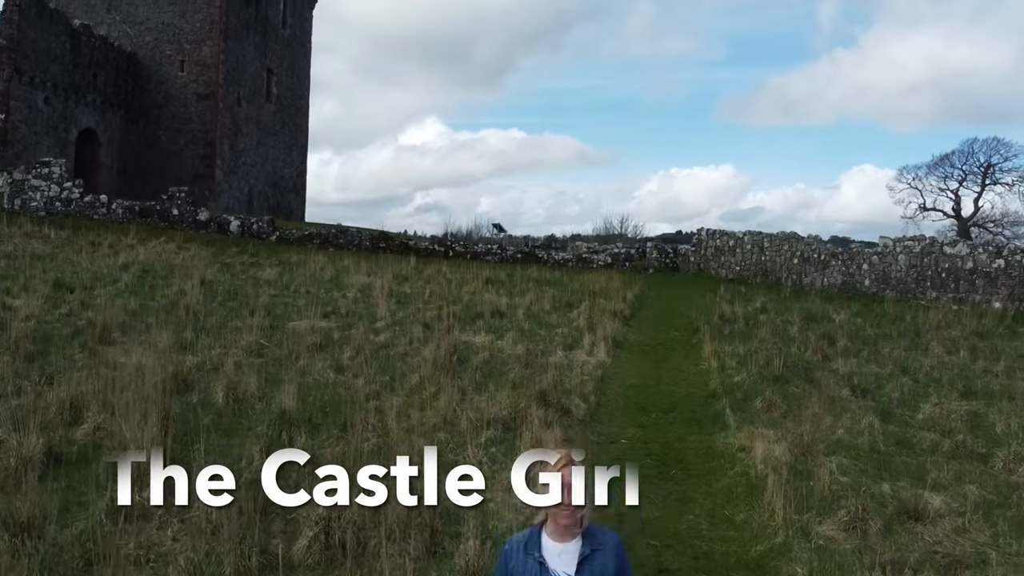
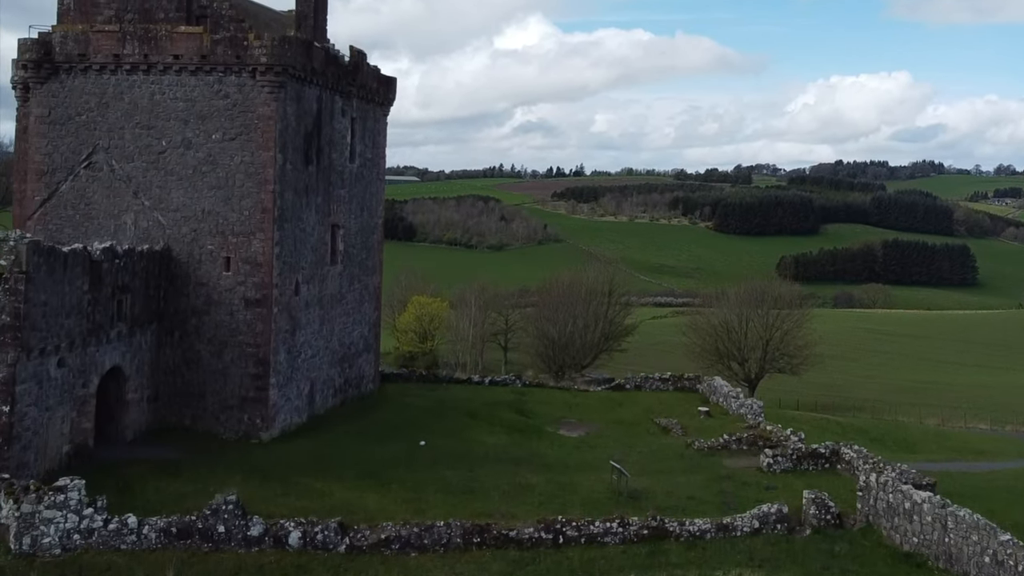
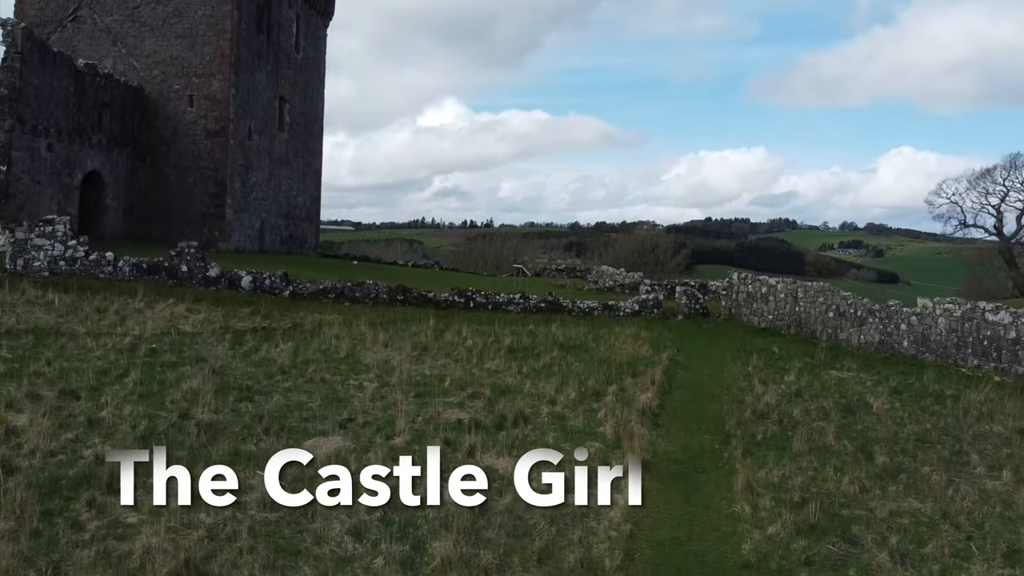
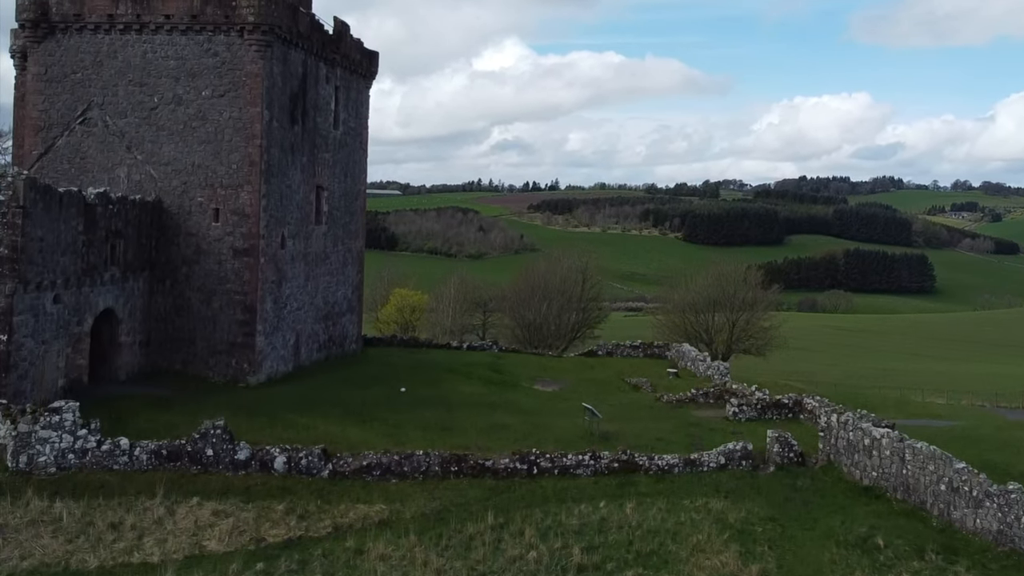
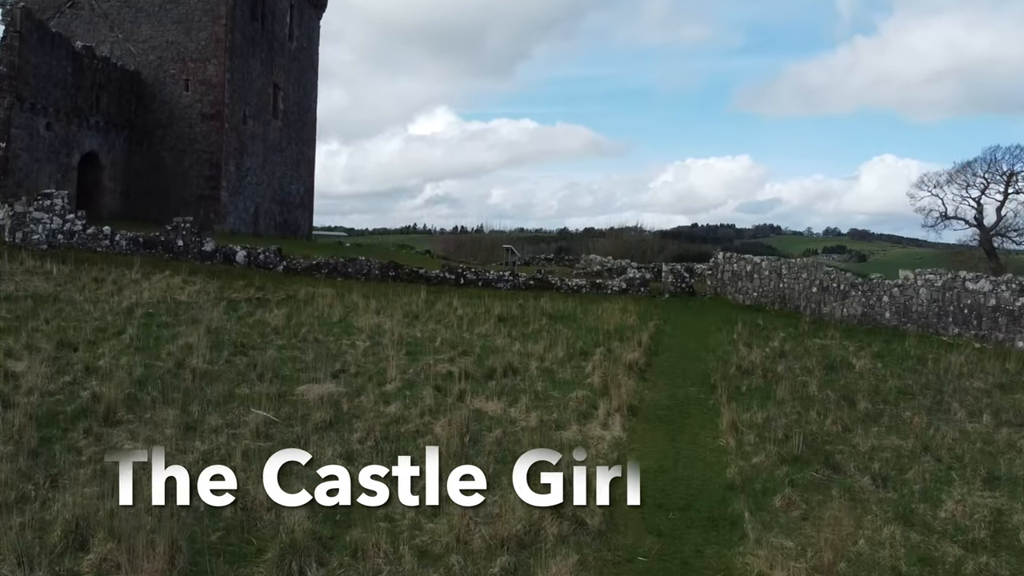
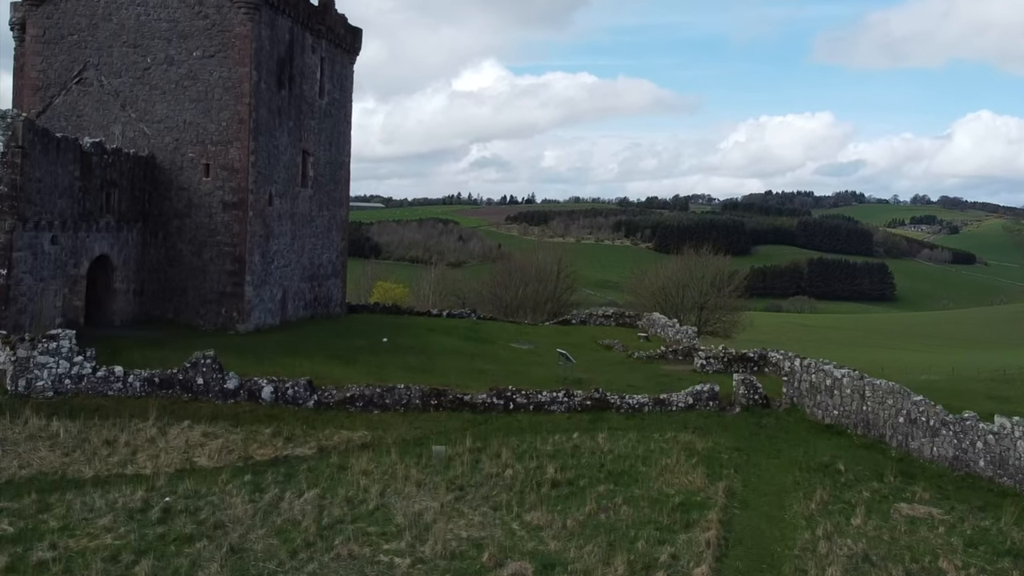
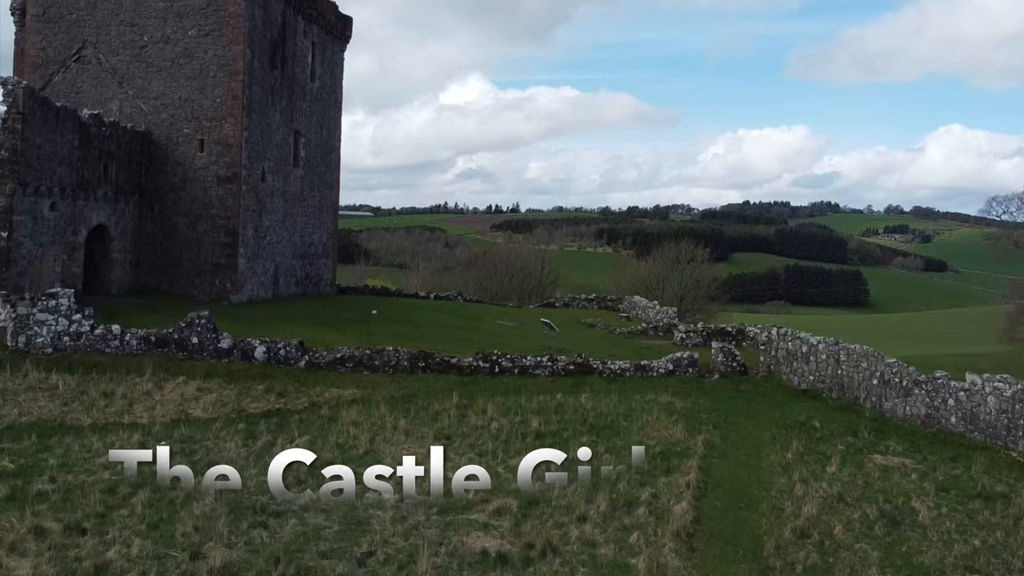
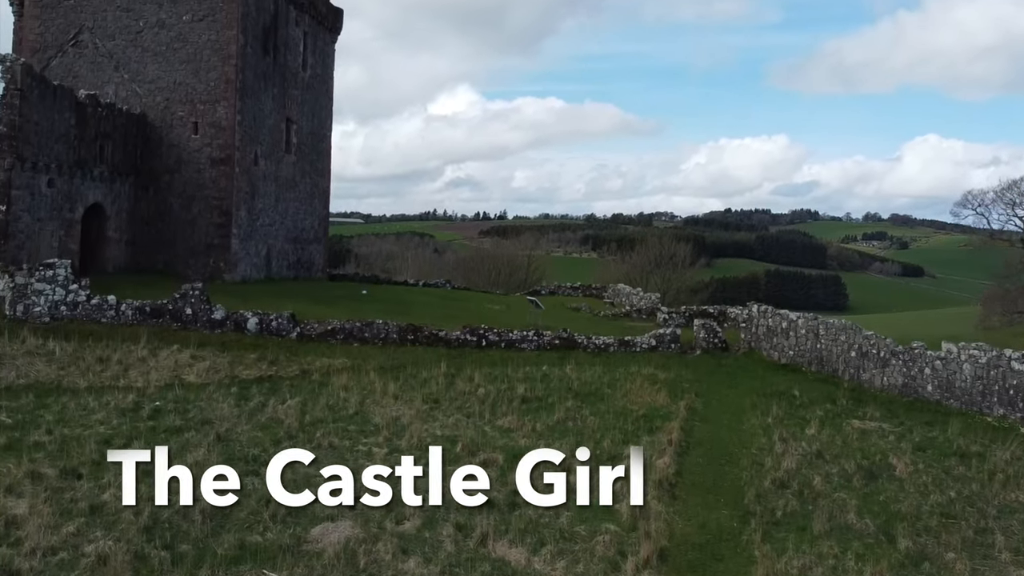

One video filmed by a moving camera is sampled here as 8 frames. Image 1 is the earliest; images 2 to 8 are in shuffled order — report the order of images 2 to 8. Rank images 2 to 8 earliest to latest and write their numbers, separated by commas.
5, 3, 8, 7, 6, 4, 2
